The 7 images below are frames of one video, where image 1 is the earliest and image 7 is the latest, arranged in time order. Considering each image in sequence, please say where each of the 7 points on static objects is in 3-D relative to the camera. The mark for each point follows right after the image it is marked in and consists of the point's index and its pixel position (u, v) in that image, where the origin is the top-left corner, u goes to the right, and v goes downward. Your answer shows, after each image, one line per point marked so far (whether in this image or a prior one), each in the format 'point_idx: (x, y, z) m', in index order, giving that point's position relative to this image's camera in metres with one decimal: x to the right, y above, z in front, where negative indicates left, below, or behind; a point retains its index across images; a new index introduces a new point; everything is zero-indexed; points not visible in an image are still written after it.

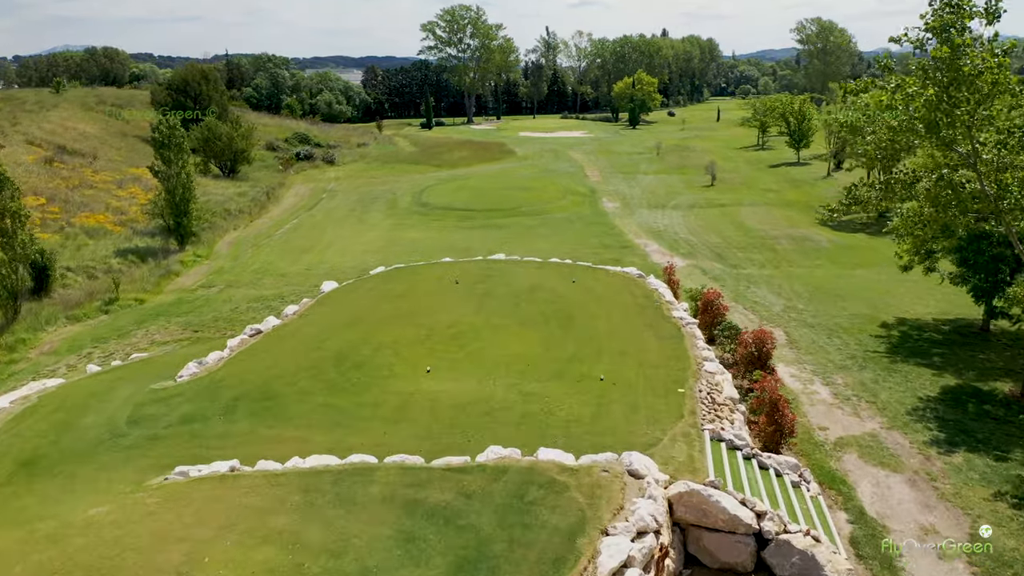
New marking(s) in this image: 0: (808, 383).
0: (+8.0, -2.6, +16.1) m
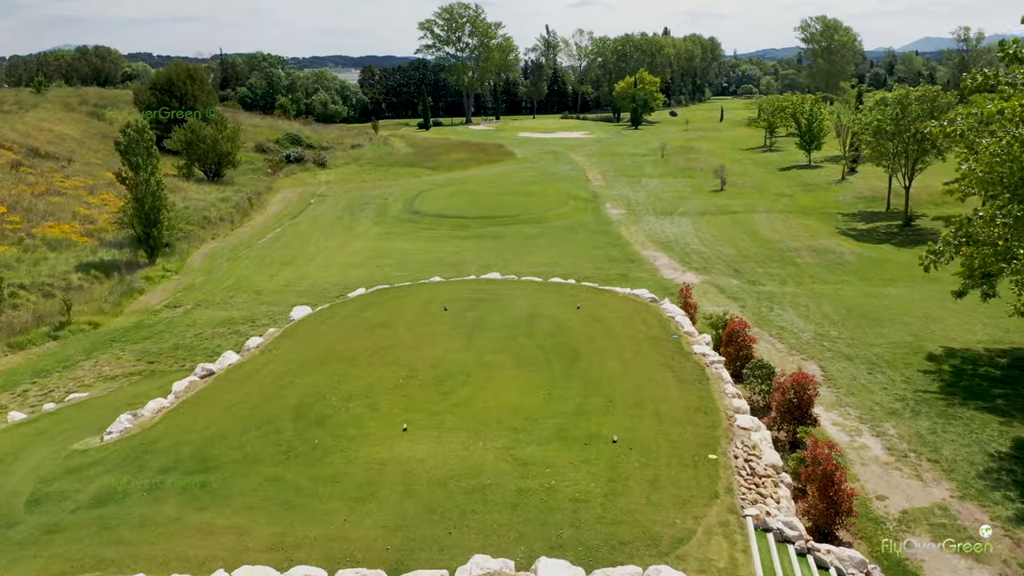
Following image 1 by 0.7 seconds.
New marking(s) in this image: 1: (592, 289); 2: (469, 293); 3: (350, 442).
0: (+7.9, -3.4, +13.7) m
1: (+2.6, -0.1, +19.3) m
2: (-1.4, -0.2, +19.1) m
3: (-3.1, -2.9, +11.3) m
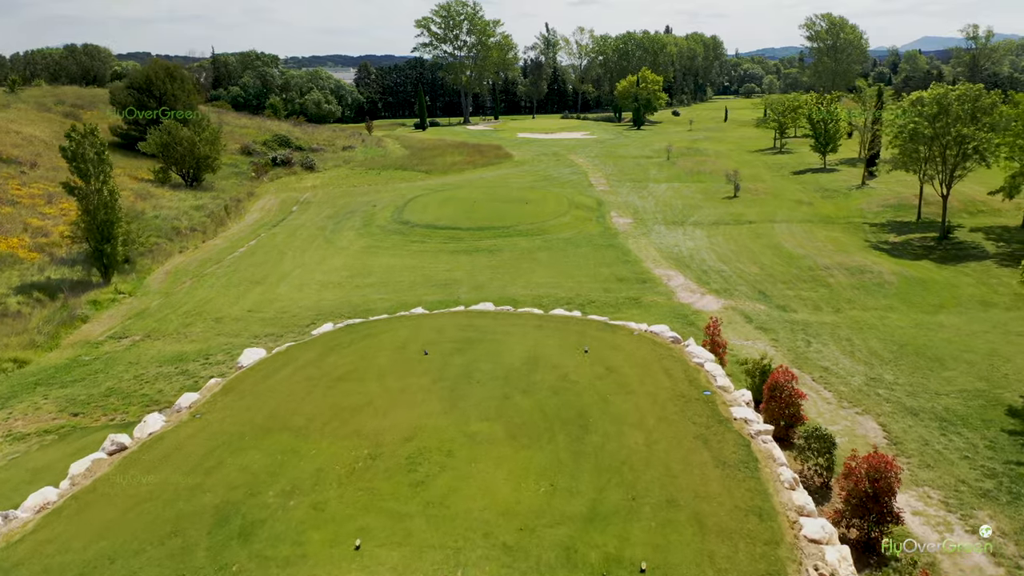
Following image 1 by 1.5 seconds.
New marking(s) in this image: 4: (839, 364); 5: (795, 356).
0: (+7.8, -4.4, +10.7) m
1: (+2.5, -1.0, +16.3) m
2: (-1.5, -1.2, +16.1) m
3: (-3.3, -3.9, +8.3) m
4: (+9.4, -2.2, +17.1) m
5: (+8.4, -2.0, +17.6) m
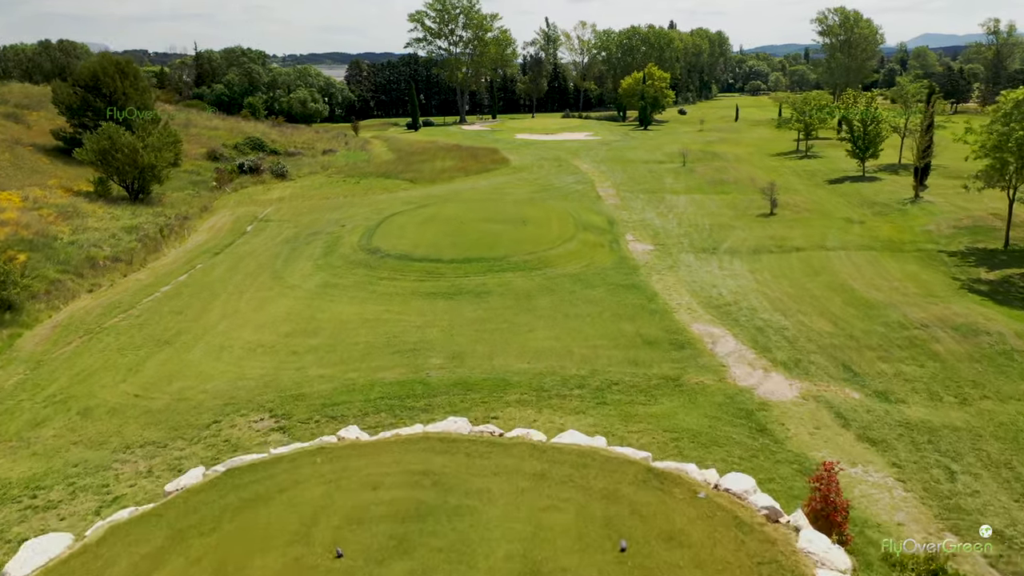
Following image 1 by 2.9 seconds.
0: (+7.5, -6.5, +4.3) m
1: (+2.2, -3.1, +9.9) m
2: (-1.8, -3.3, +9.7) m
3: (-3.5, -6.1, +1.9) m
4: (+9.2, -4.3, +10.7) m
5: (+8.1, -4.1, +11.2) m
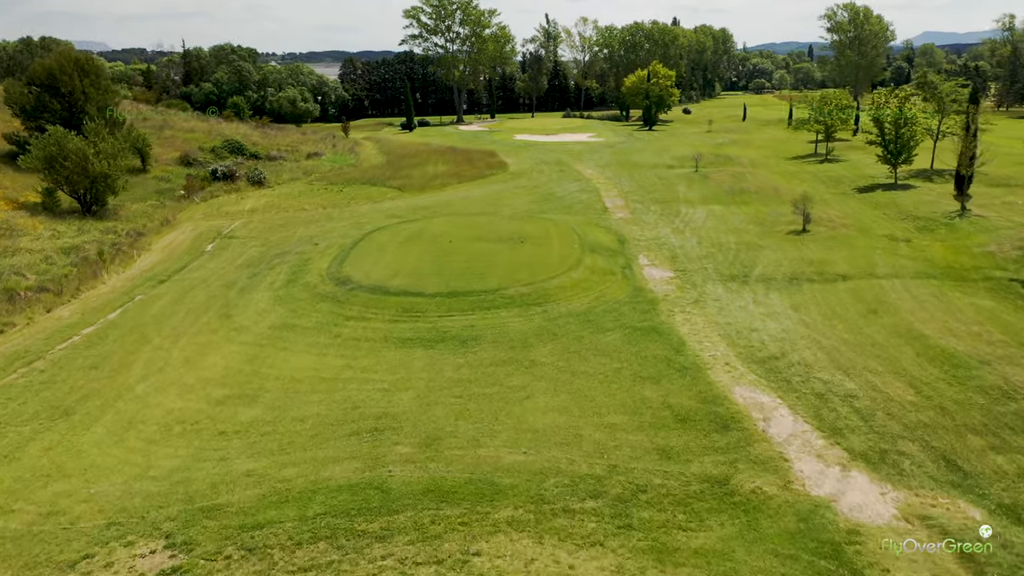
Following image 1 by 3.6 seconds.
0: (+7.3, -8.0, +0.1) m
1: (+2.0, -4.6, +5.7) m
2: (-2.0, -4.7, +5.5) m
3: (-3.7, -7.5, -2.3) m
4: (+9.0, -5.7, +6.5) m
5: (+7.9, -5.6, +7.0) m
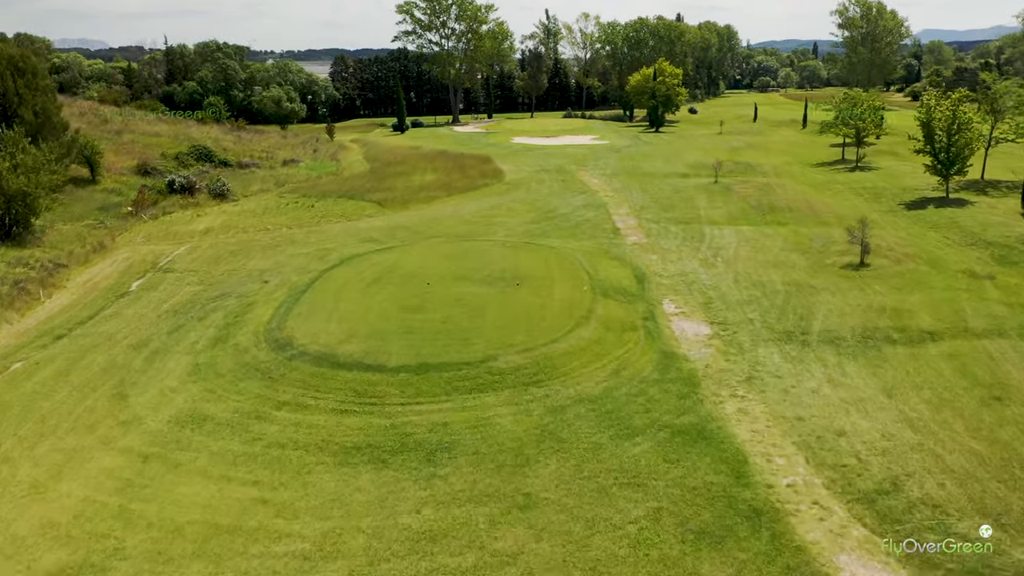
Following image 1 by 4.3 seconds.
0: (+7.1, -10.0, -5.4) m
1: (+1.7, -6.6, +0.2) m
2: (-2.3, -6.7, 0.0) m
3: (-4.0, -9.6, -7.7) m
4: (+8.7, -7.7, +1.0) m
5: (+7.7, -7.6, +1.6) m
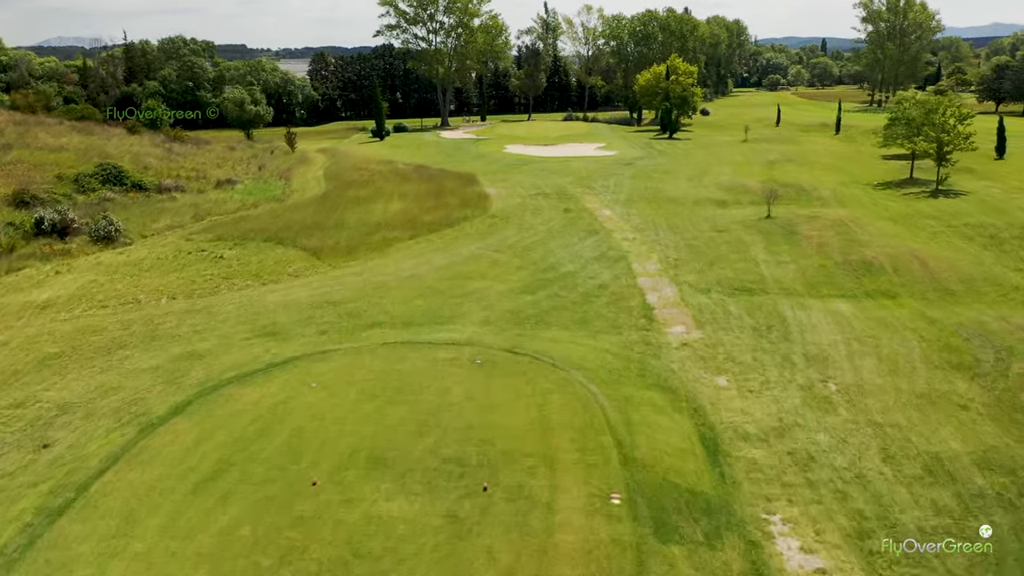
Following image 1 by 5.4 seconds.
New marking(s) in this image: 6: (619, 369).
0: (+6.4, -14.1, -16.1) m
1: (+1.0, -10.7, -10.6) m
2: (-3.0, -10.8, -10.7) m
3: (-4.7, -13.7, -18.5) m
4: (+8.0, -11.8, -9.7) m
5: (+7.0, -11.6, -9.2) m
6: (+3.0, -2.3, +16.8) m
